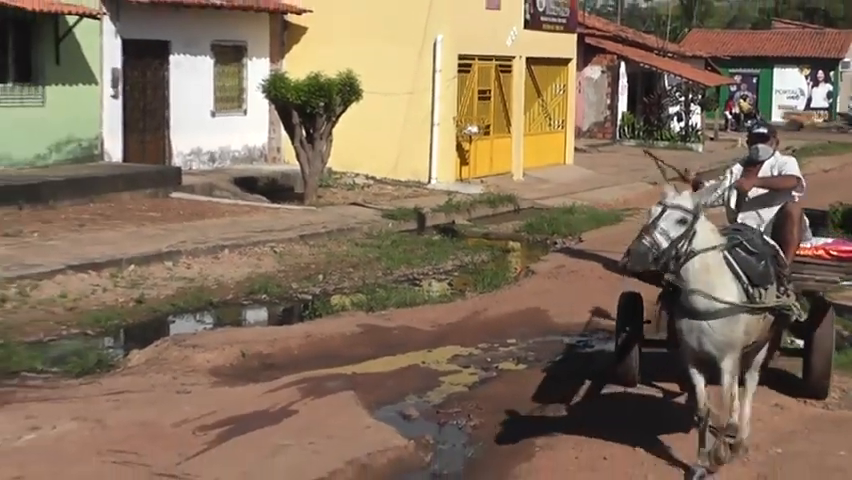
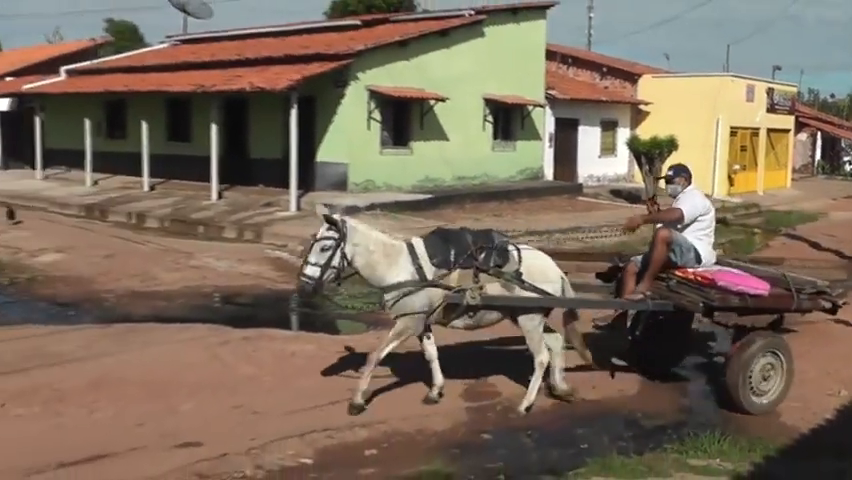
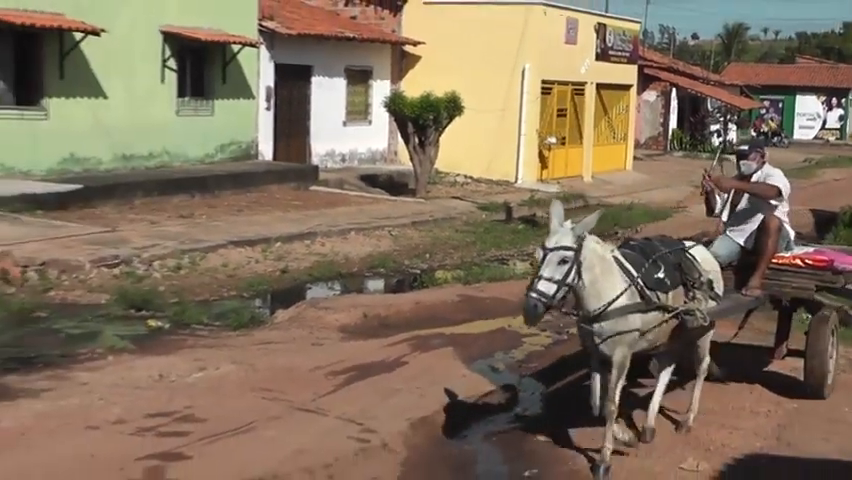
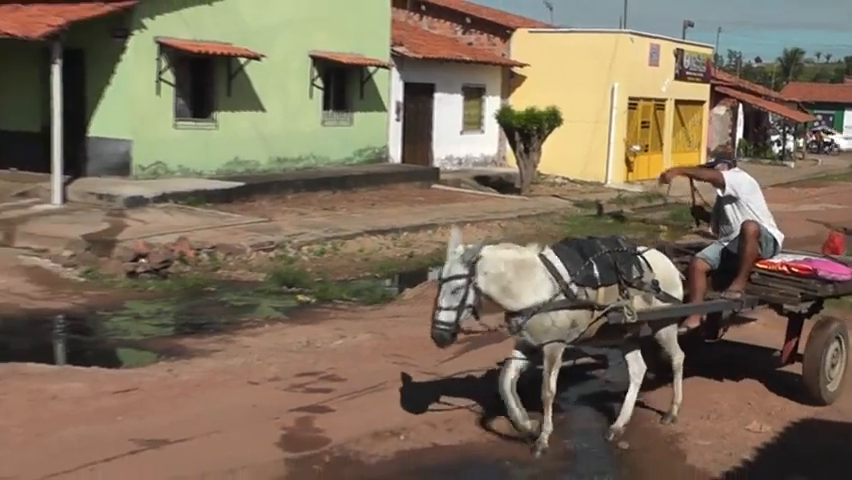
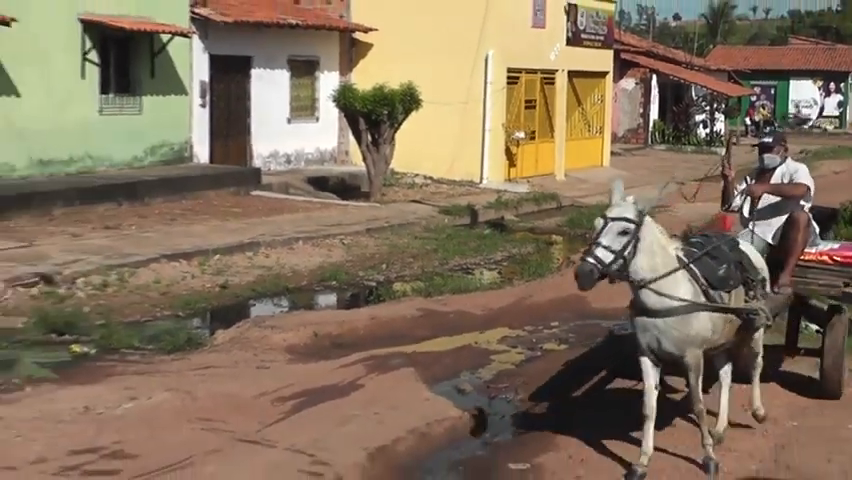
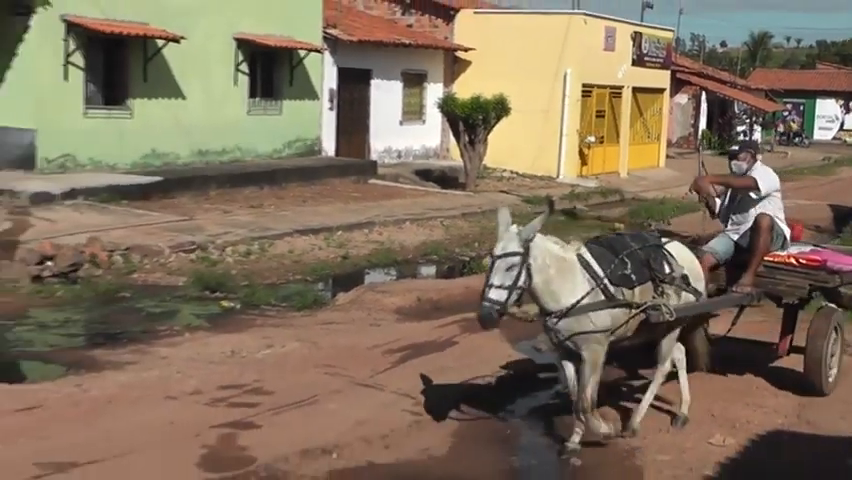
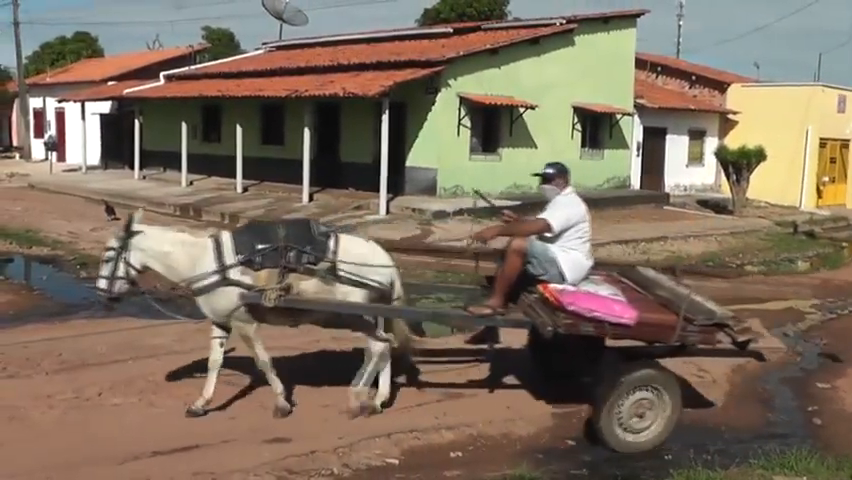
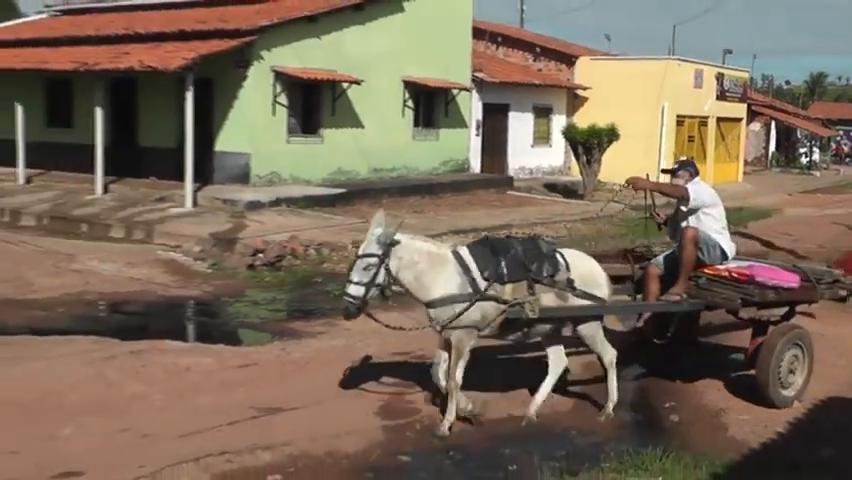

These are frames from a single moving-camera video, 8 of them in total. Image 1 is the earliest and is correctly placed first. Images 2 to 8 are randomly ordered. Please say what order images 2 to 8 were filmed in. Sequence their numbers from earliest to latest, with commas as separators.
5, 3, 6, 4, 8, 2, 7
